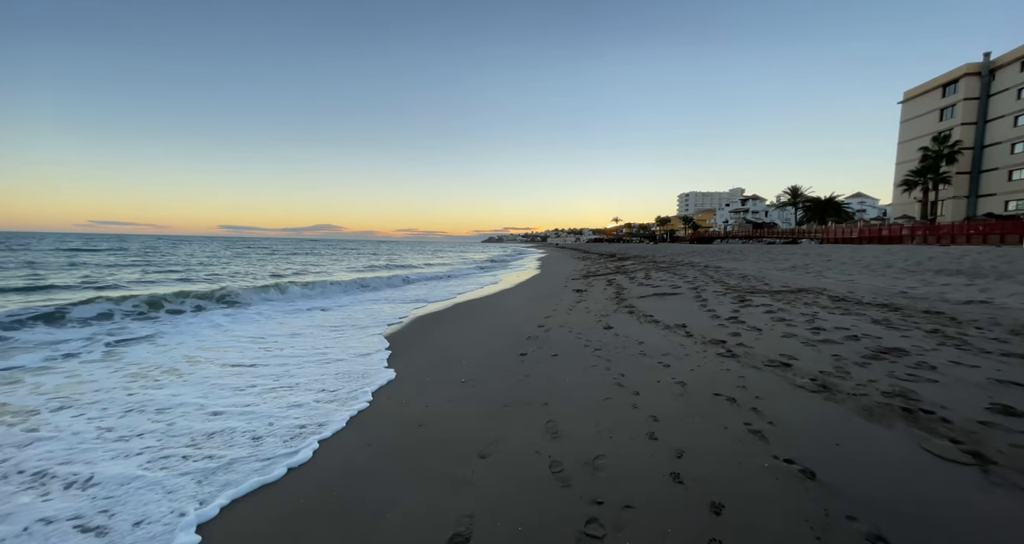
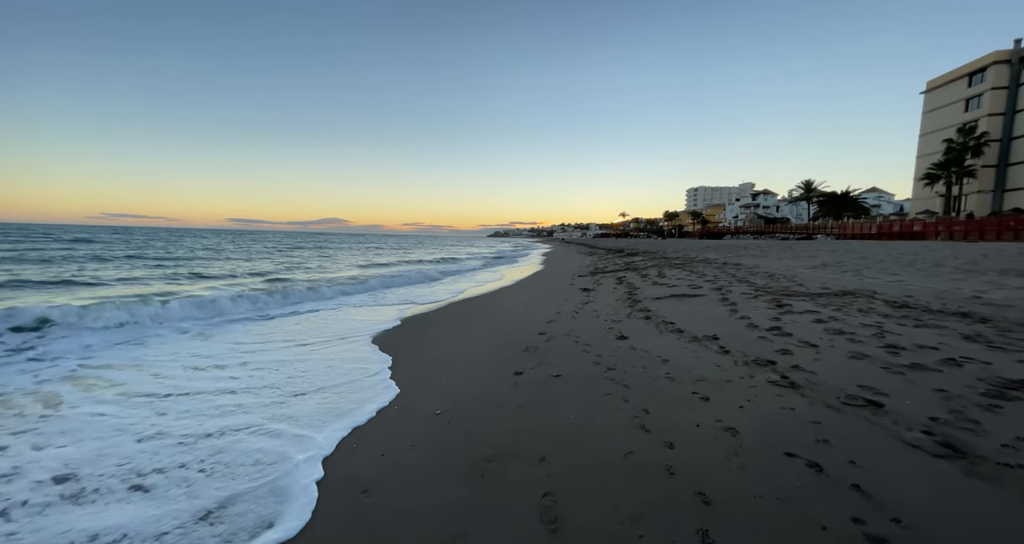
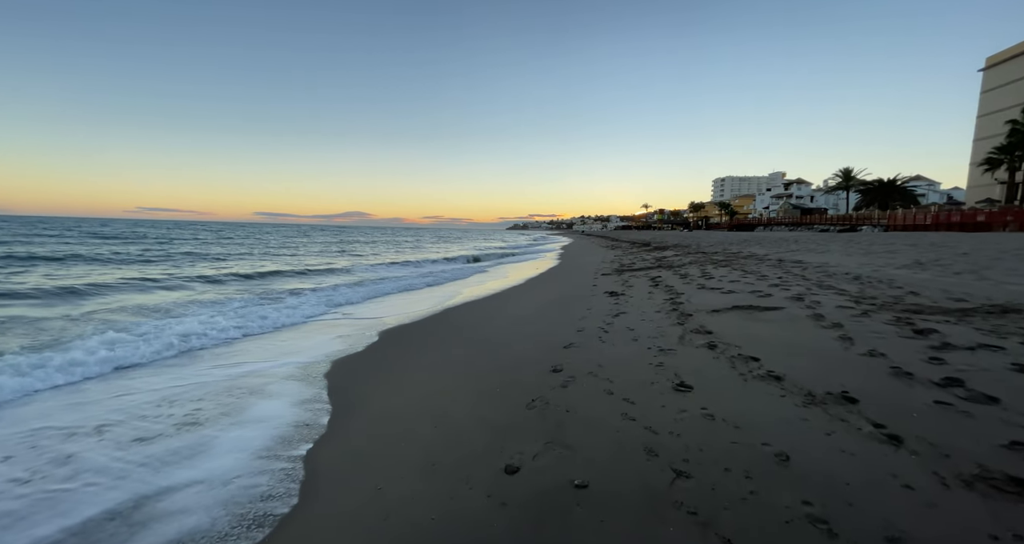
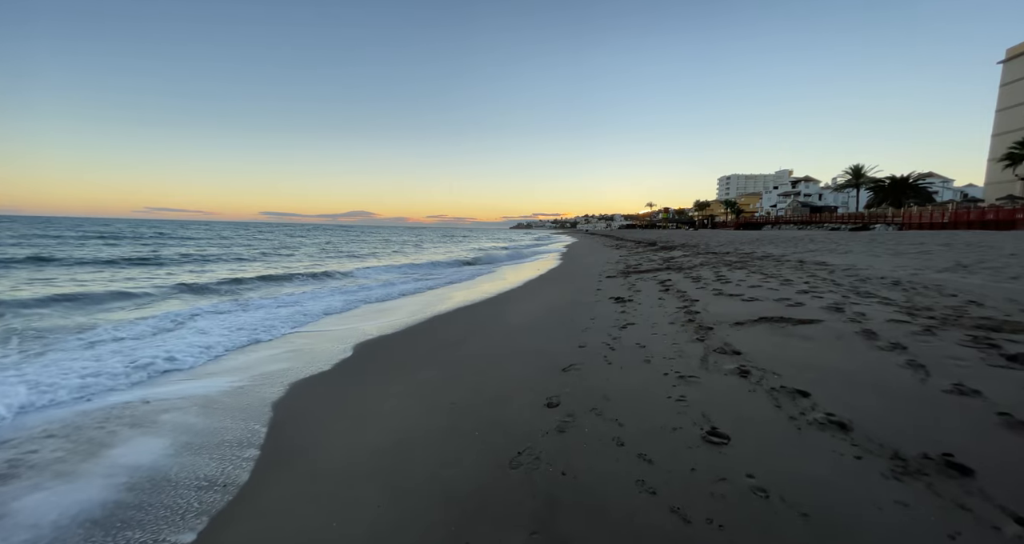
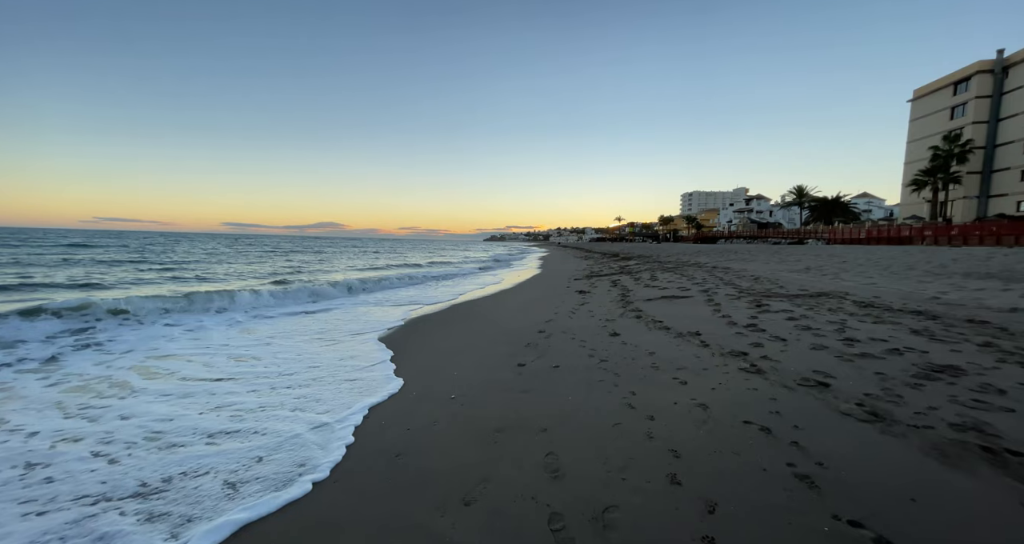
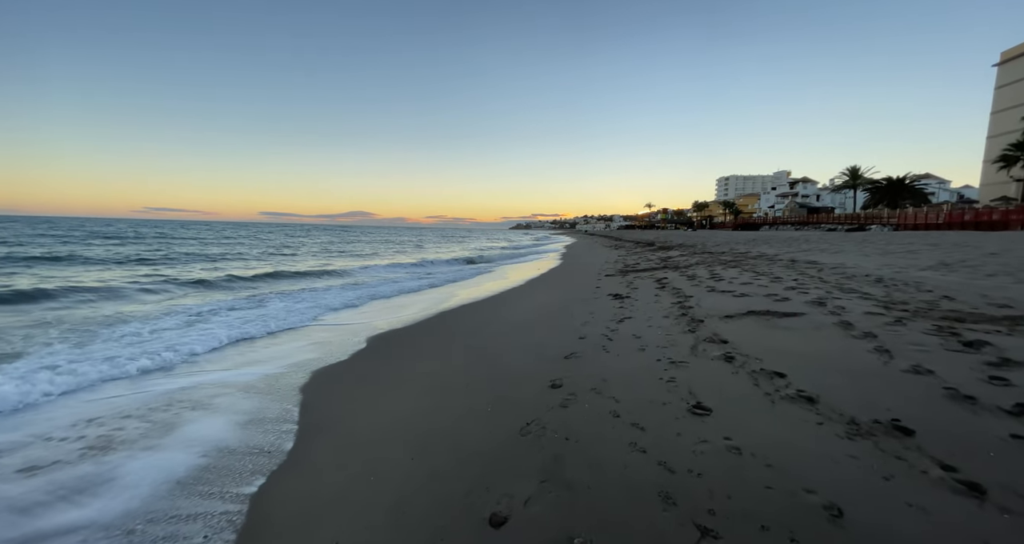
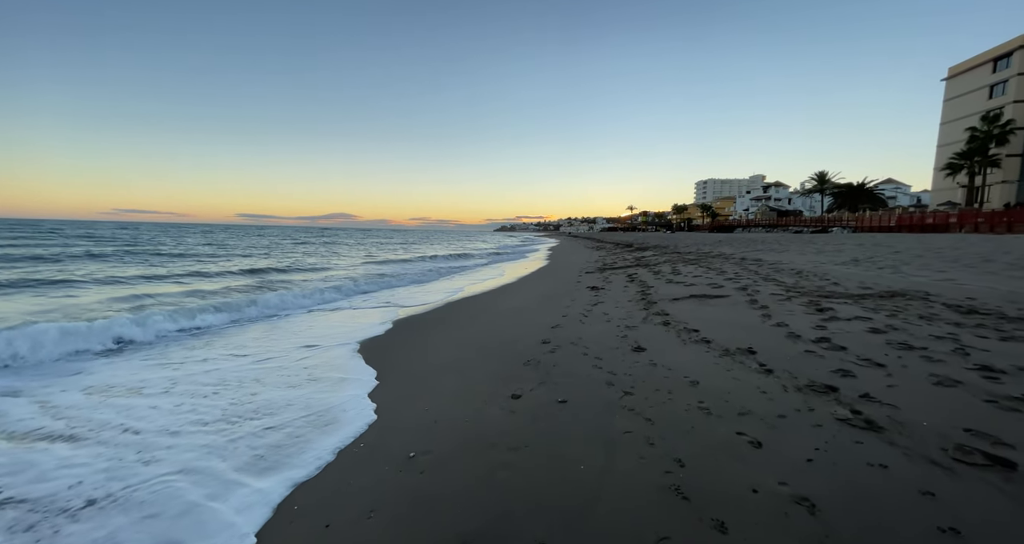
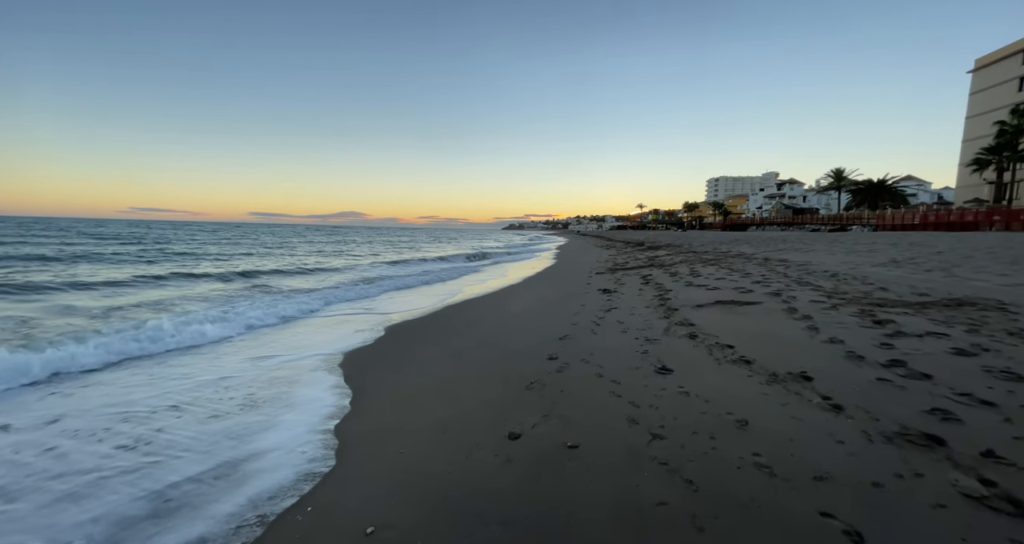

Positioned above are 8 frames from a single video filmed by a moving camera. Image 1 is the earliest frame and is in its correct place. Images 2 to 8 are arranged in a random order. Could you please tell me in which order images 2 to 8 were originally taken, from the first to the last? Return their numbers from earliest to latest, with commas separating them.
5, 2, 7, 8, 3, 6, 4
